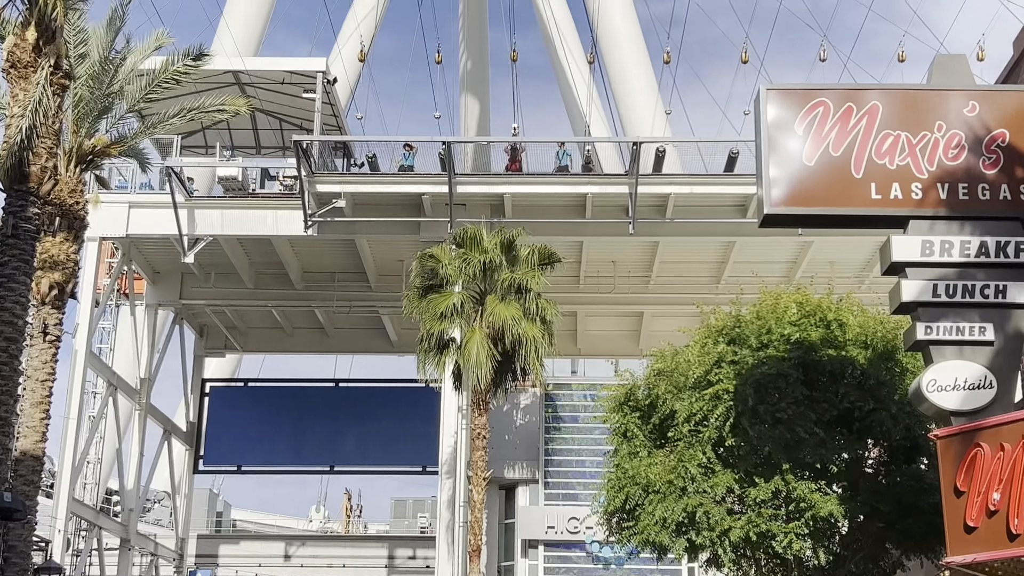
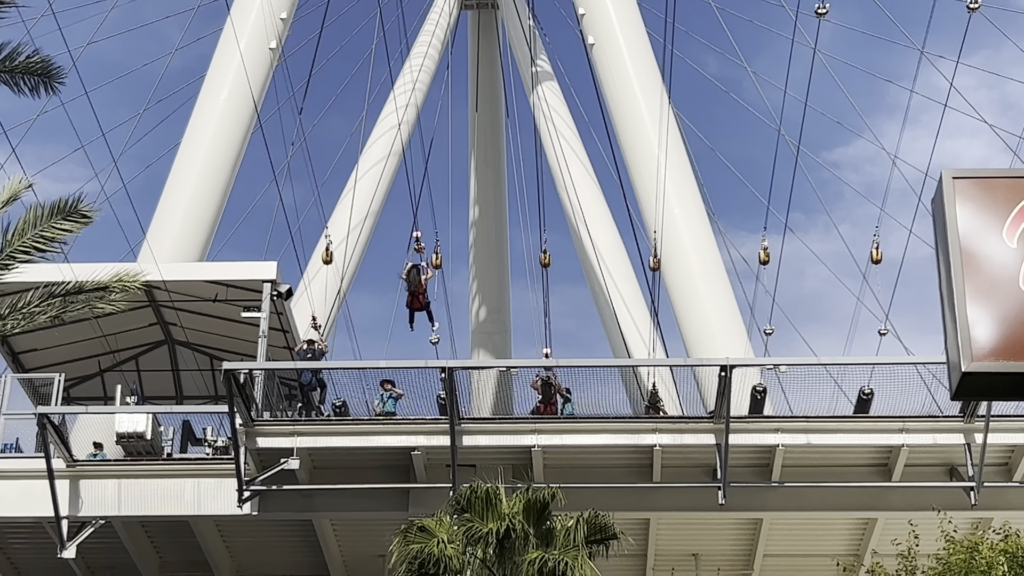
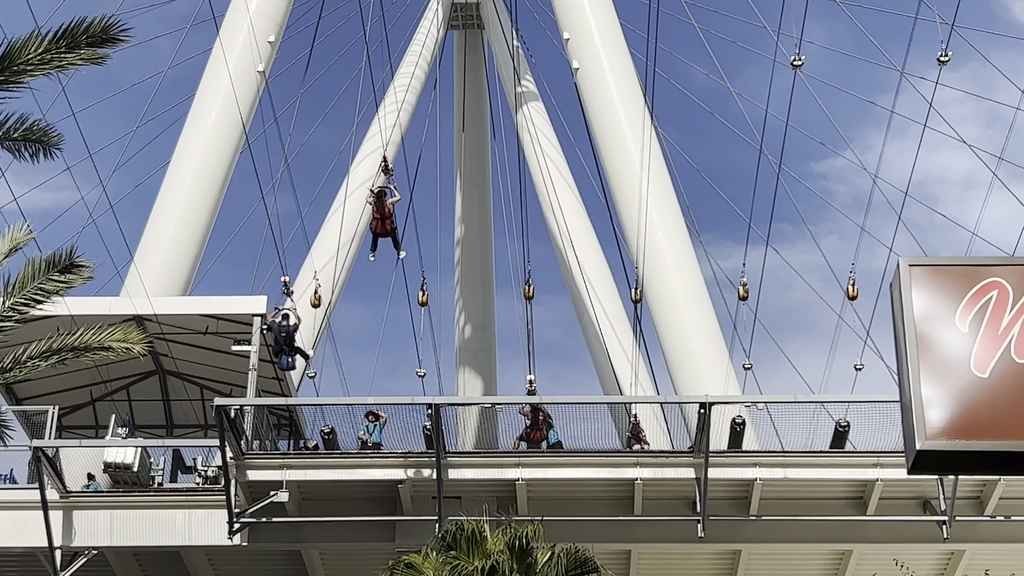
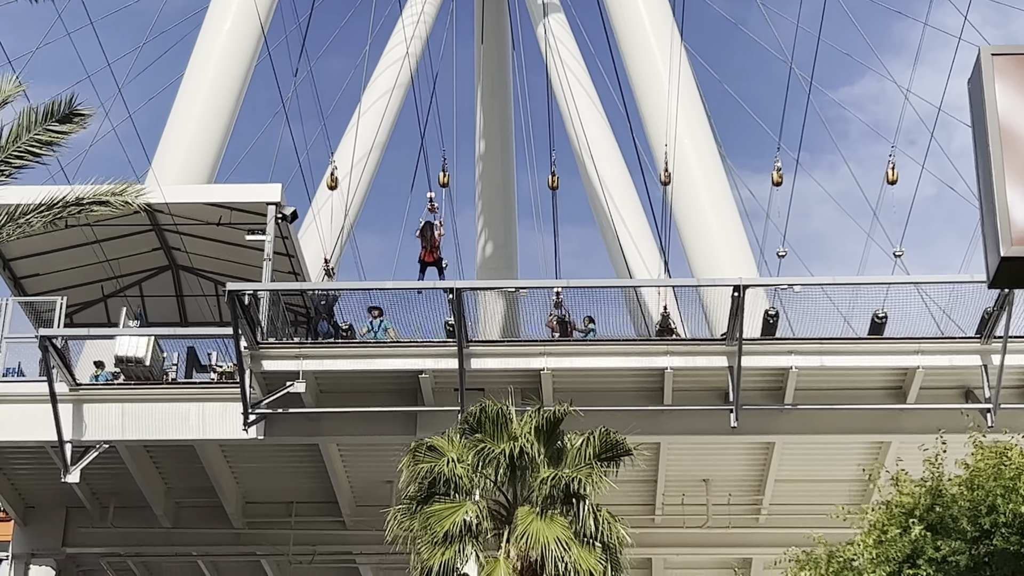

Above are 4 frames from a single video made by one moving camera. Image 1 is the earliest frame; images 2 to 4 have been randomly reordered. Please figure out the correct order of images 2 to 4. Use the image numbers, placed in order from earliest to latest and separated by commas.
3, 2, 4
